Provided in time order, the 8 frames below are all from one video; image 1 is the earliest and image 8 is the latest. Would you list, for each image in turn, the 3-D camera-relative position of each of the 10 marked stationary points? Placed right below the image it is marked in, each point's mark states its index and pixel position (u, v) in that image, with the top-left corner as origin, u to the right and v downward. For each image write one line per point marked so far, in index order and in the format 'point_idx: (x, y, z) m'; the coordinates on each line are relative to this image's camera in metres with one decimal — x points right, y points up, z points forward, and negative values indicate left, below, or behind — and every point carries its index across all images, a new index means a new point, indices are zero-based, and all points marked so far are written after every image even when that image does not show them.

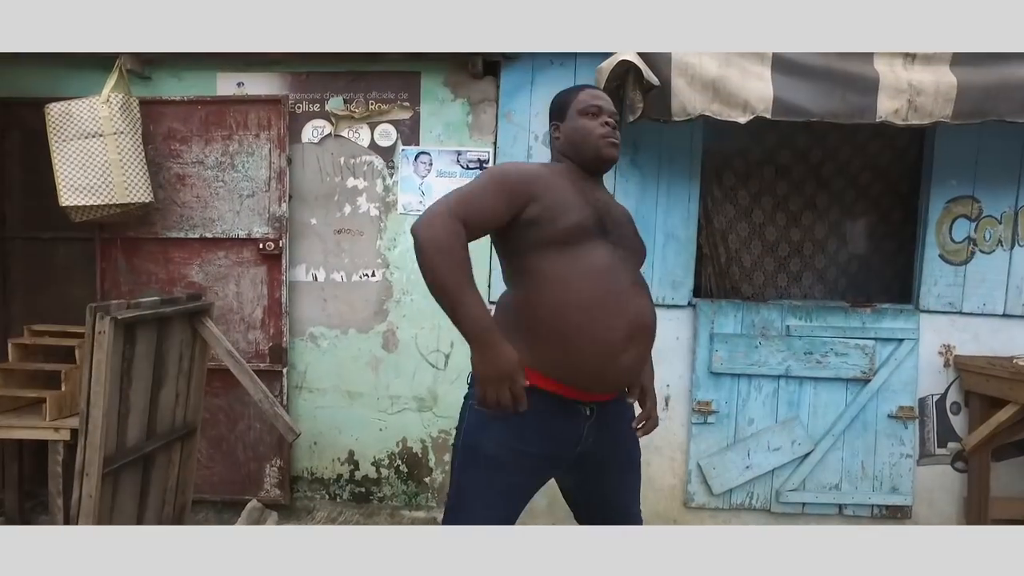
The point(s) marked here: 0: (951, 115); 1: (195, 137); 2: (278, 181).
0: (+2.2, +0.9, +3.2) m
1: (-2.0, +0.9, +4.0) m
2: (-1.4, +0.6, +3.9) m
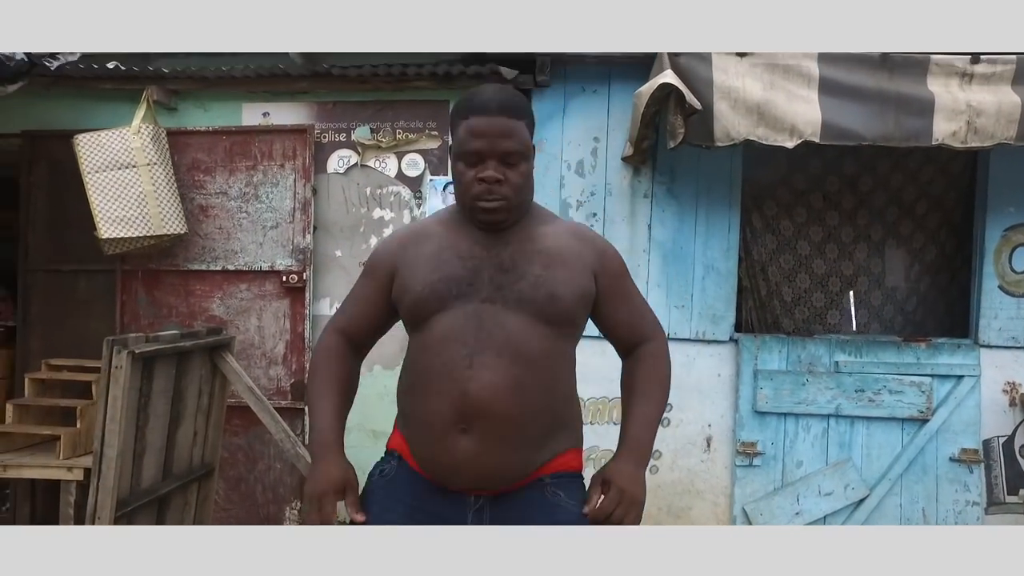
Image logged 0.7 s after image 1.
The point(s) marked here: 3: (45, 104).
0: (+2.4, +0.7, +3.0) m
1: (-1.8, +0.7, +3.9) m
2: (-1.2, +0.4, +3.8) m
3: (-2.9, +1.1, +3.9) m
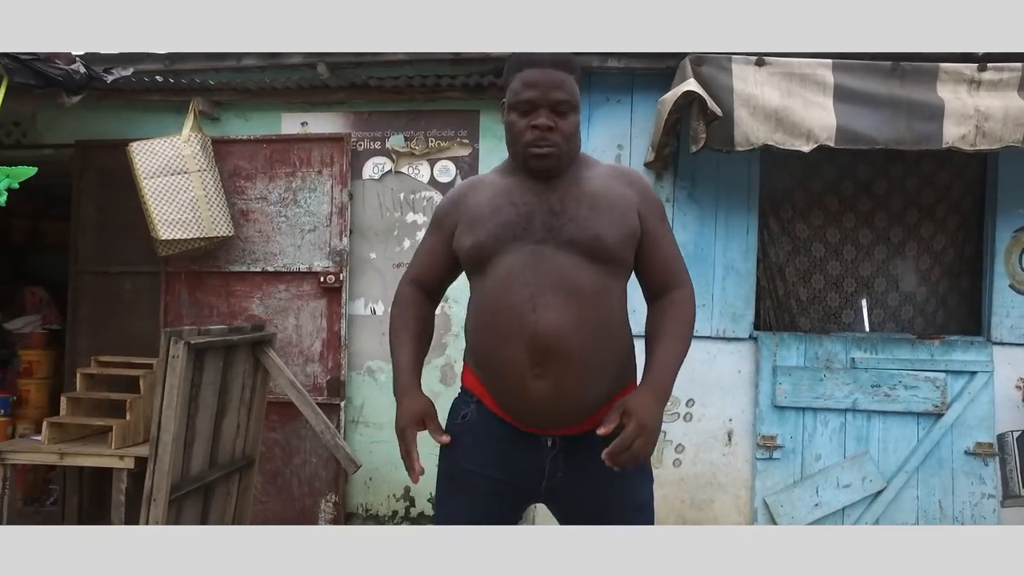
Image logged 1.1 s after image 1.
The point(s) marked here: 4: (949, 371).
0: (+2.5, +0.7, +3.2) m
1: (-1.6, +0.7, +4.1) m
2: (-1.1, +0.4, +4.0) m
3: (-2.7, +1.1, +4.2) m
4: (+2.6, -0.5, +3.8) m
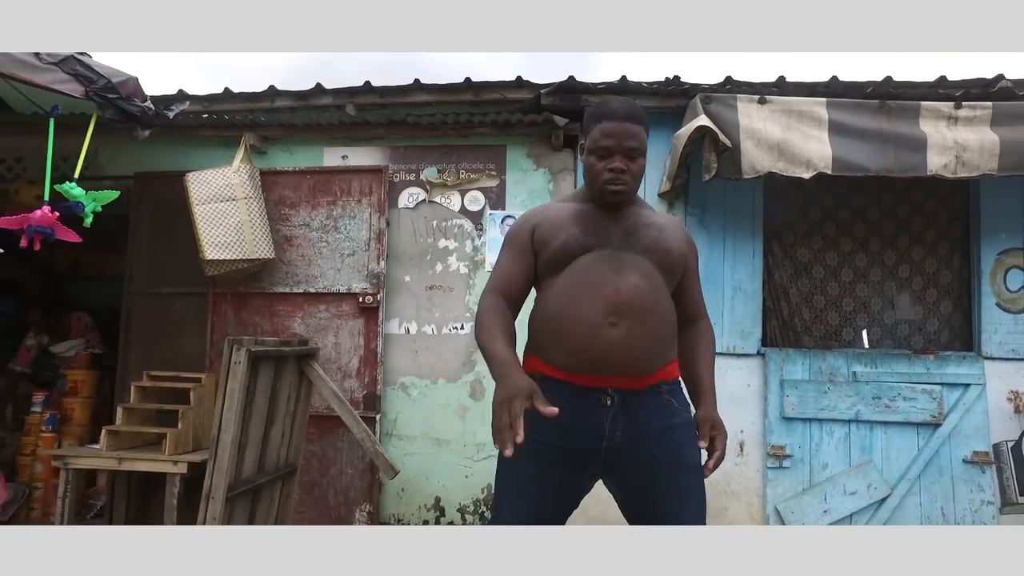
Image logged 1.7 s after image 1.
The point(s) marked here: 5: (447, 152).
0: (+2.7, +0.7, +3.6) m
1: (-1.4, +0.6, +4.4) m
2: (-0.9, +0.3, +4.3) m
3: (-2.6, +1.0, +4.5) m
4: (+2.7, -0.6, +4.0) m
5: (-0.4, +0.9, +4.4) m
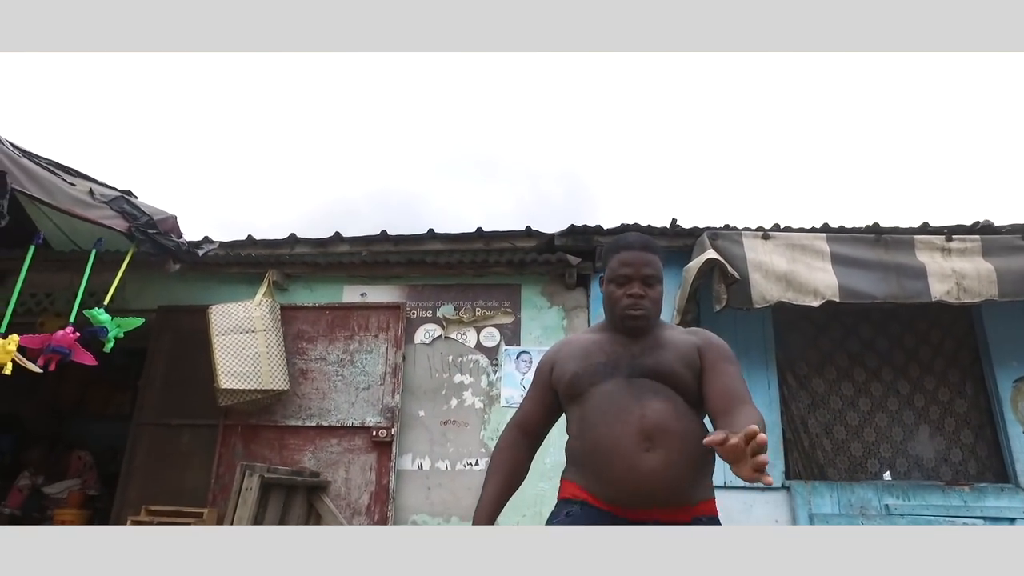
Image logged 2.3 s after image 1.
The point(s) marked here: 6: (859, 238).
0: (+2.8, 0.0, +3.7) m
1: (-1.4, -0.3, +4.5) m
2: (-0.8, -0.6, +4.4) m
3: (-2.5, 0.0, +4.7) m
4: (+2.8, -1.4, +3.8) m
5: (-0.3, 0.0, +4.6) m
6: (+2.1, +0.3, +3.9) m
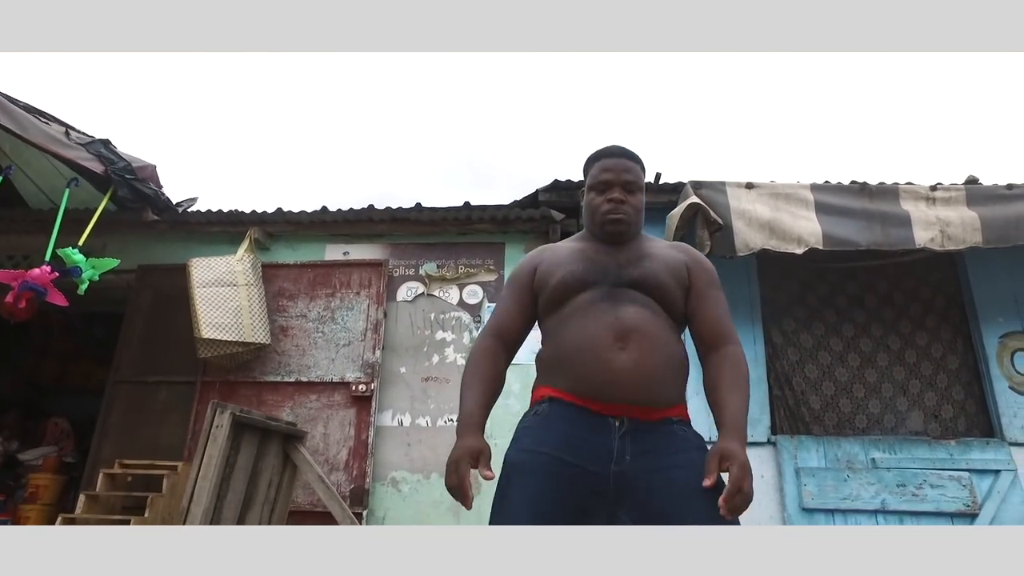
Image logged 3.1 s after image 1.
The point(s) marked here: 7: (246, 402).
0: (+2.7, +0.3, +3.7) m
1: (-1.5, 0.0, +4.5) m
2: (-0.9, -0.3, +4.3) m
3: (-2.6, +0.3, +4.7) m
4: (+2.7, -1.1, +3.8) m
5: (-0.5, +0.3, +4.5) m
6: (+2.0, +0.6, +3.8) m
7: (-1.8, -0.8, +4.2) m
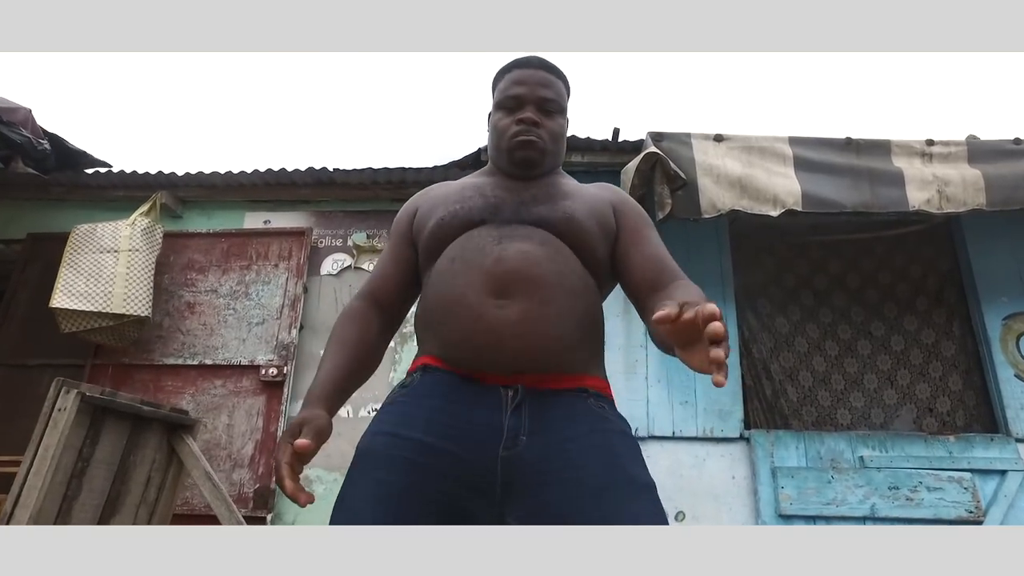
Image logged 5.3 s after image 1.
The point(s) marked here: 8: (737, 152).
0: (+2.3, +0.4, +3.2) m
1: (-1.8, +0.1, +3.9) m
2: (-1.3, -0.1, +3.7) m
3: (-2.9, +0.5, +4.1) m
4: (+2.4, -0.9, +3.3) m
5: (-0.8, +0.5, +4.0) m
6: (+1.6, +0.8, +3.3) m
7: (-2.1, -0.6, +3.7) m
8: (+1.2, +0.7, +3.3) m
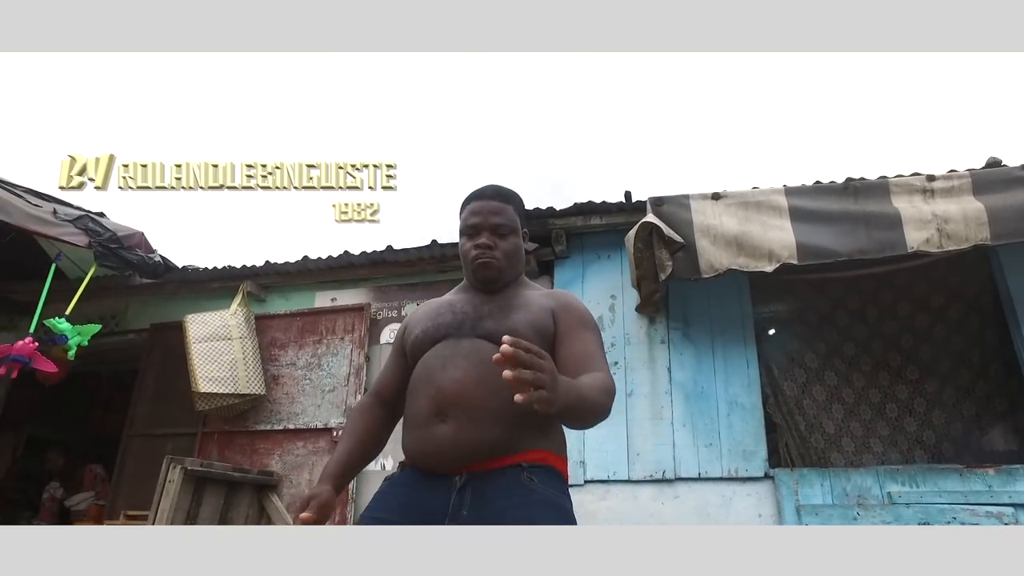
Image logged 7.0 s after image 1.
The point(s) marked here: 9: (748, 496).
0: (+2.4, +0.3, +3.2) m
1: (-1.6, -0.4, +4.6) m
2: (-1.1, -0.6, +4.3) m
3: (-2.7, -0.1, +5.0) m
4: (+2.5, -1.1, +3.2) m
5: (-0.6, 0.0, +4.5) m
6: (+1.7, +0.5, +3.4) m
7: (-1.8, -1.1, +4.4) m
8: (+1.2, +0.4, +3.5) m
9: (+1.3, -1.1, +3.5) m
